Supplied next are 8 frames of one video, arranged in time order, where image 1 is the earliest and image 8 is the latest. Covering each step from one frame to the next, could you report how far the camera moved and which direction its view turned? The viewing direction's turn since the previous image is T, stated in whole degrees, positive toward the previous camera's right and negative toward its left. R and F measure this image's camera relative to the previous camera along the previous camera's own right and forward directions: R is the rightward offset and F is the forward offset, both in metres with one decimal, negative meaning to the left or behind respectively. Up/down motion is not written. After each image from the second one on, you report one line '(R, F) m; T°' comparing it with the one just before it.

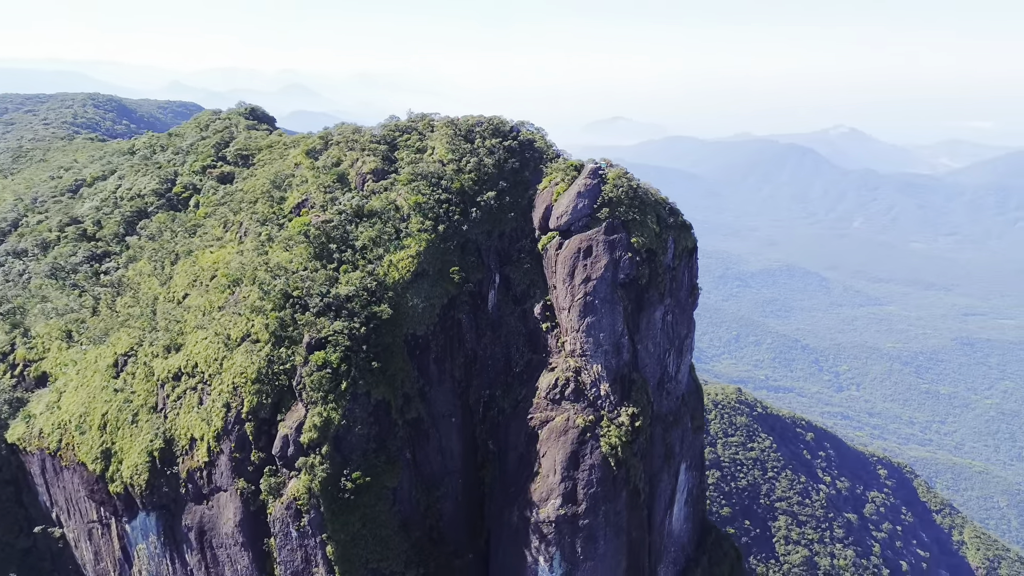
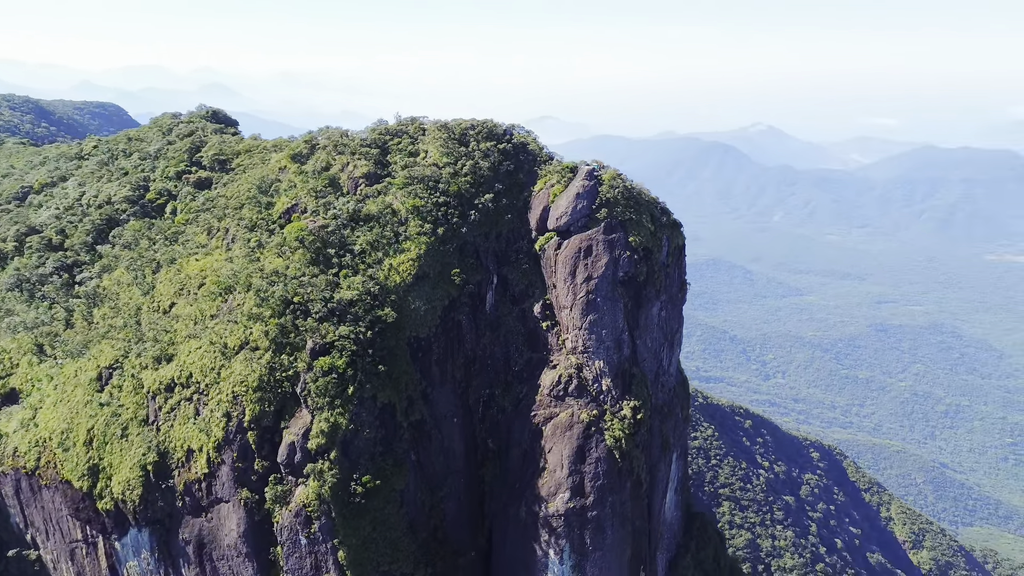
(-1.8, -0.3) m; +5°
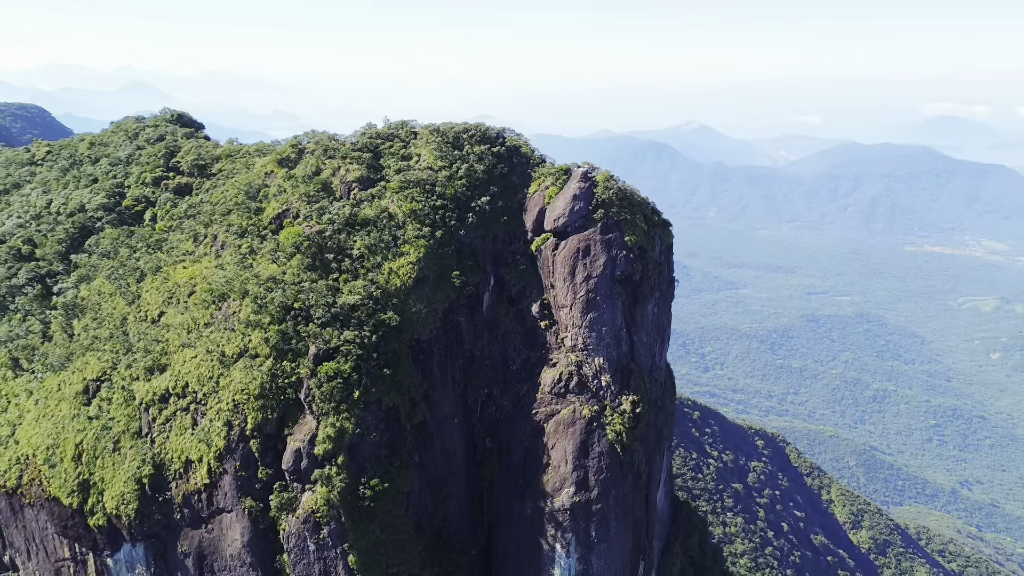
(-1.6, -0.3) m; +4°
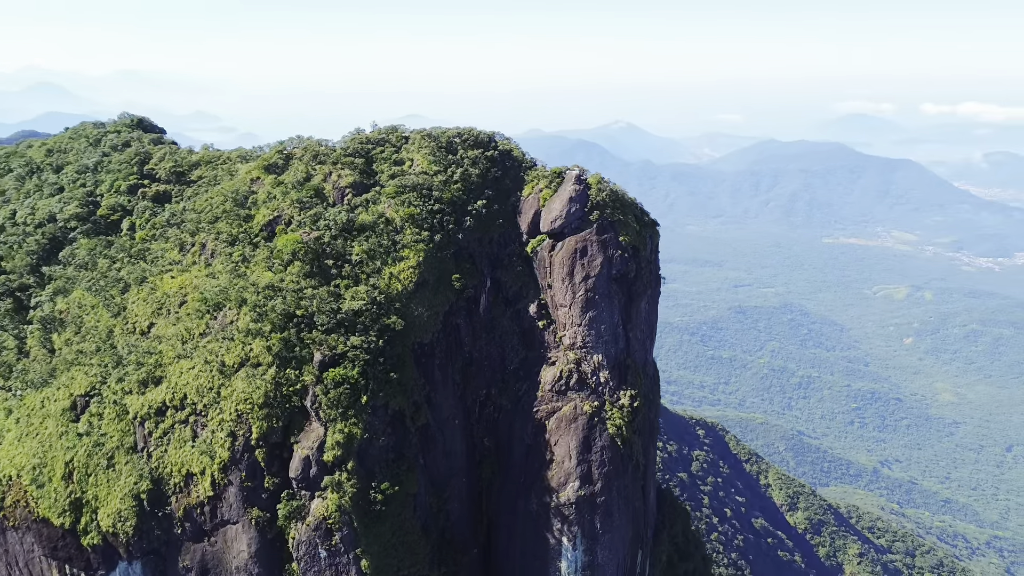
(-1.8, -0.4) m; +5°
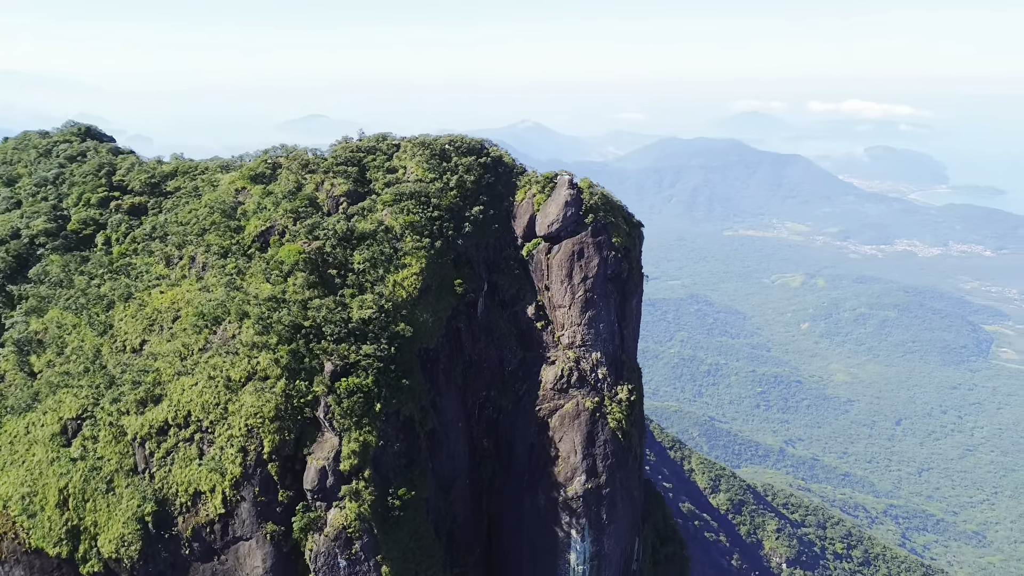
(-2.5, -0.5) m; +6°
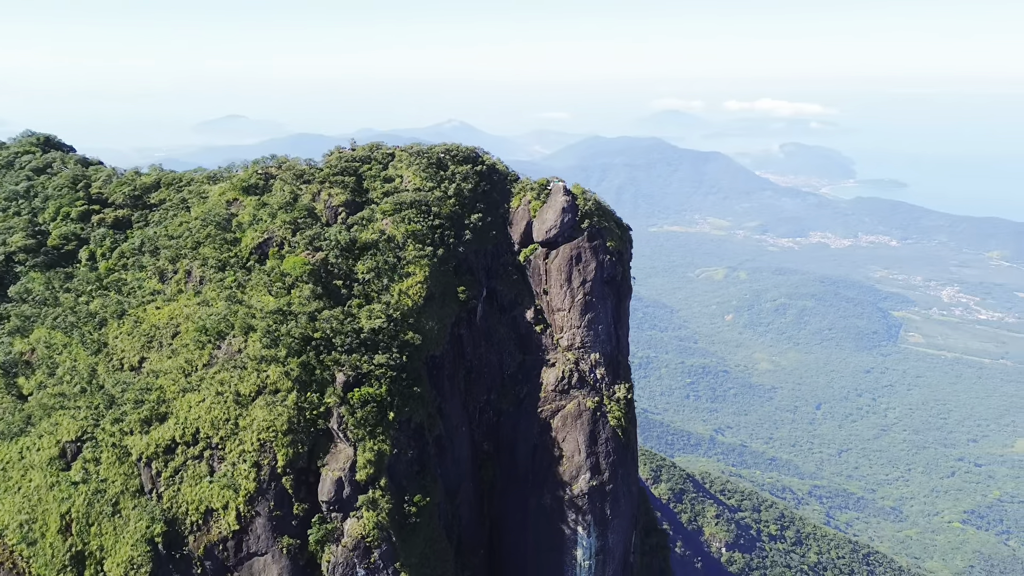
(-2.0, -0.4) m; +5°
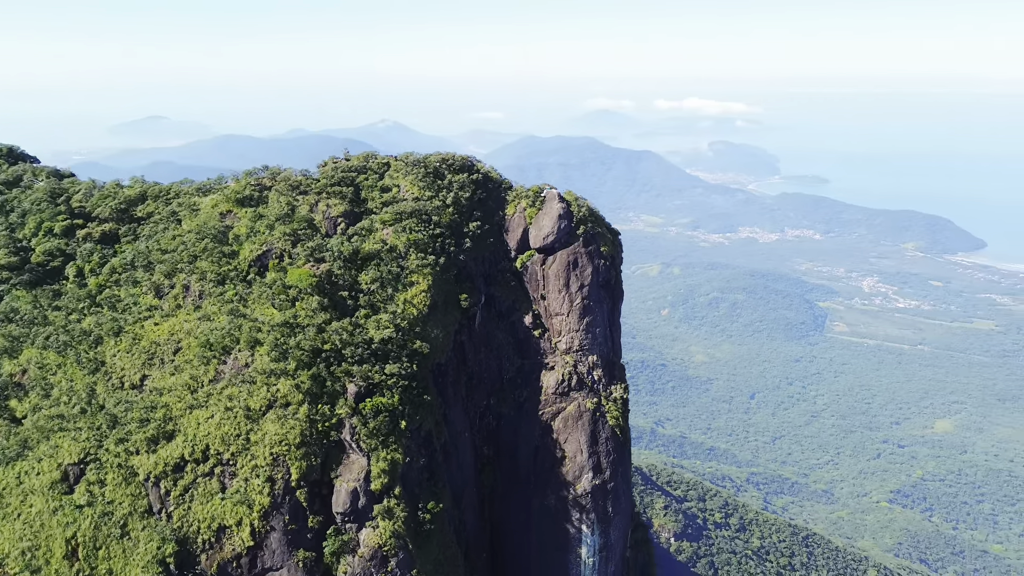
(-1.8, -0.4) m; +4°
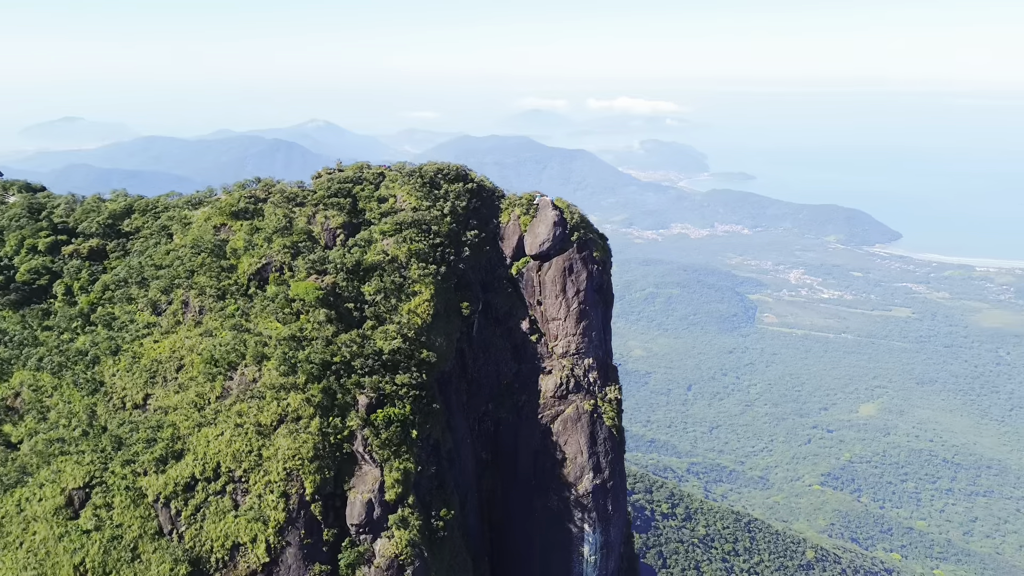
(-1.8, -0.4) m; +4°
